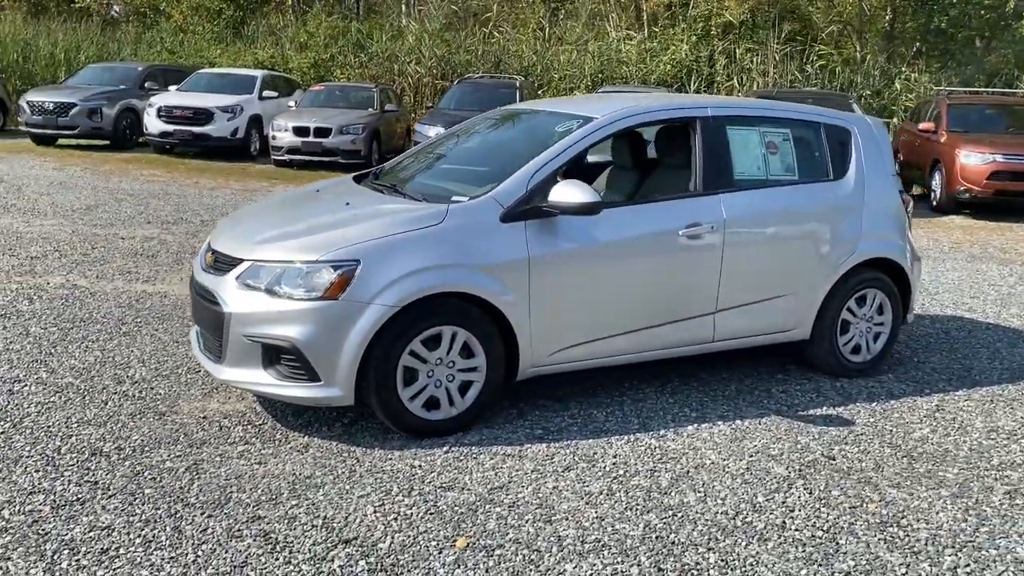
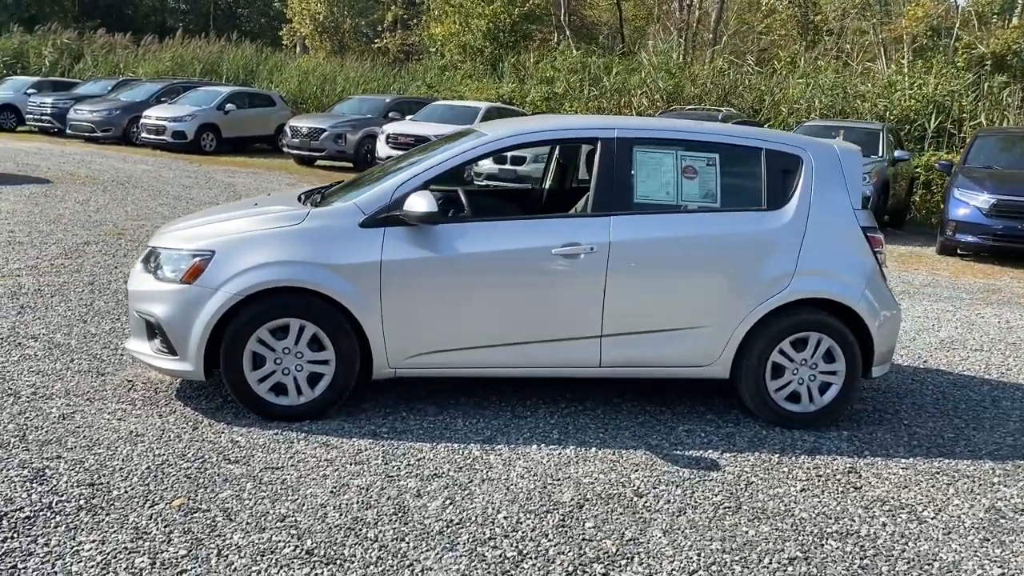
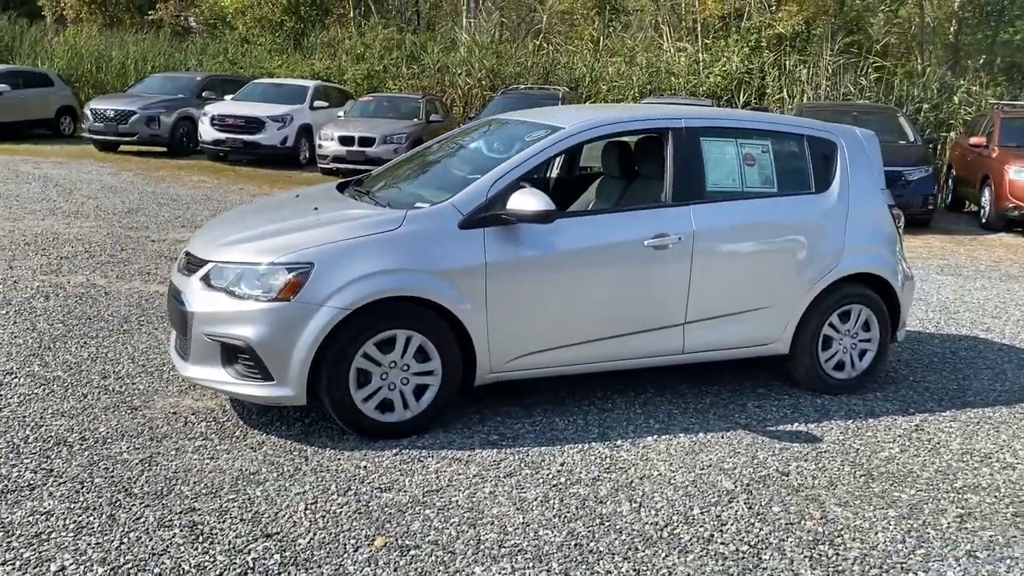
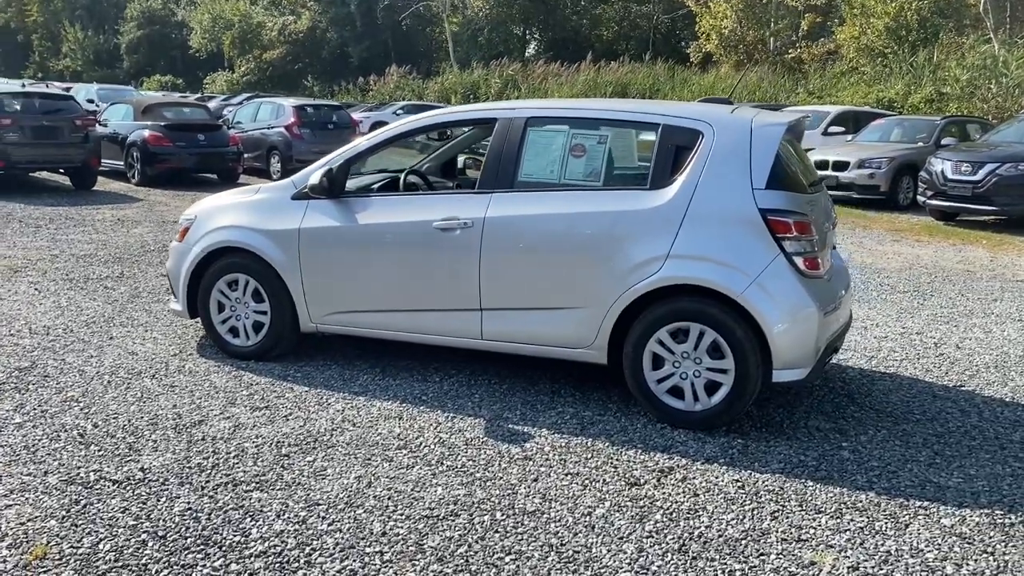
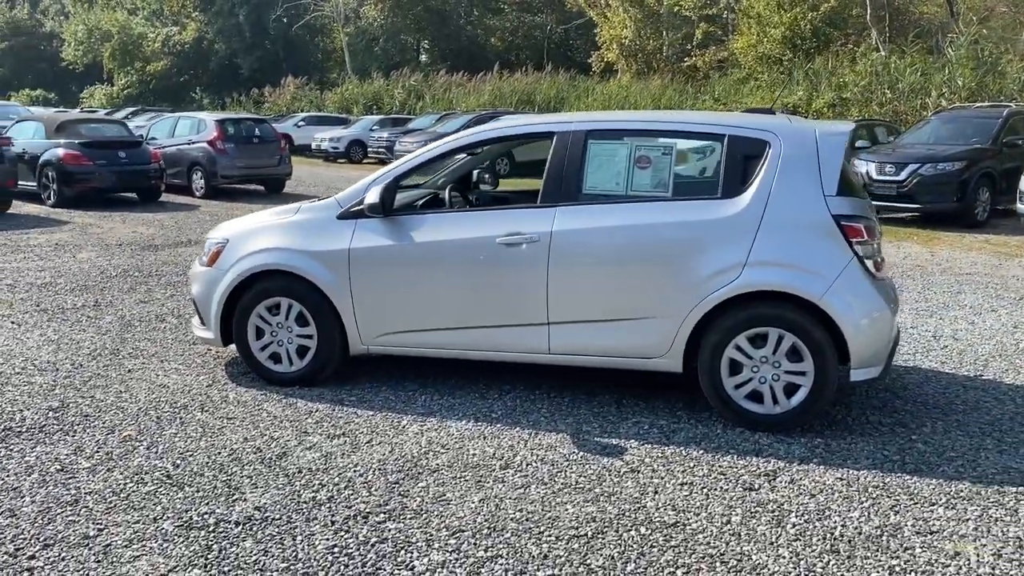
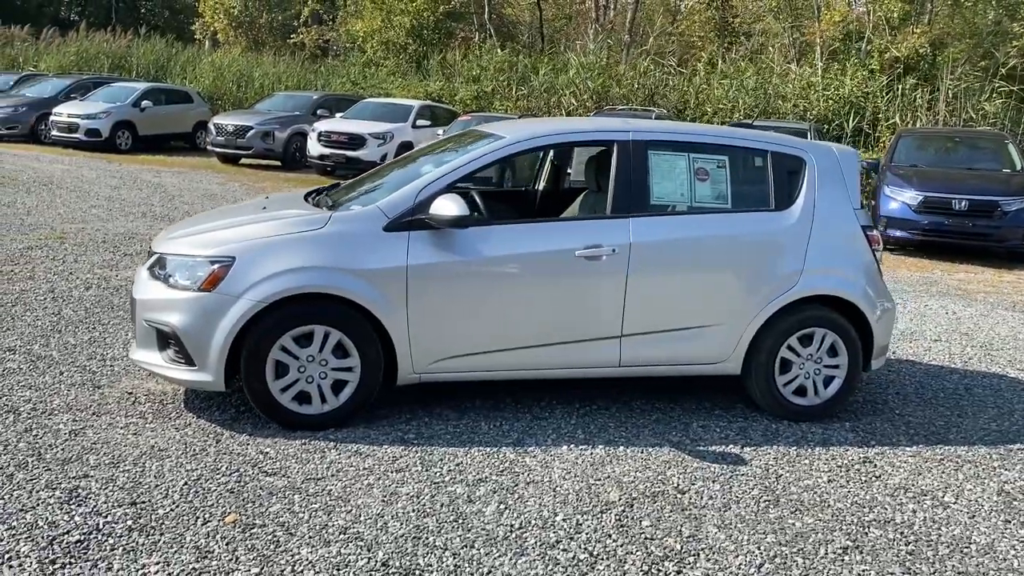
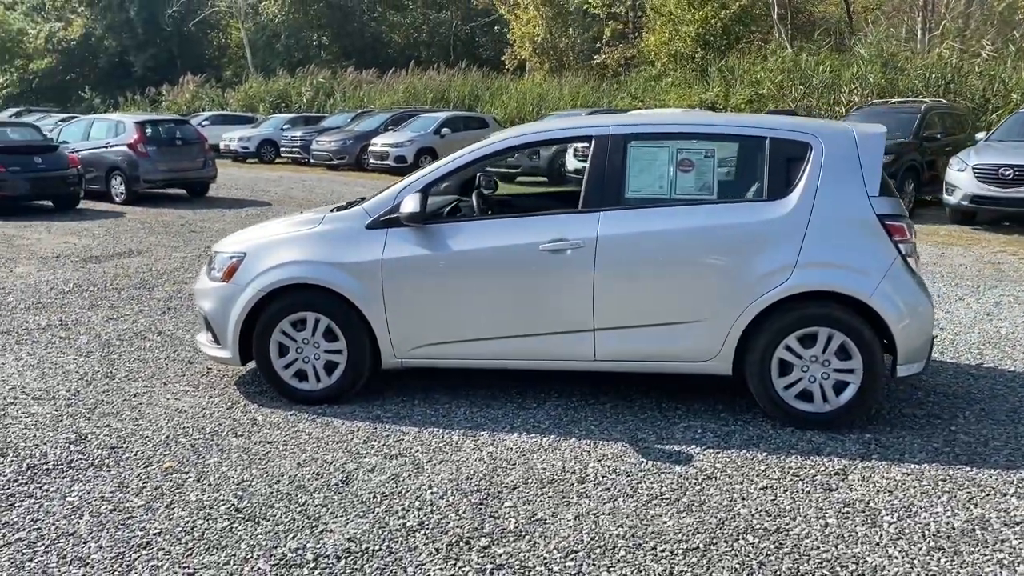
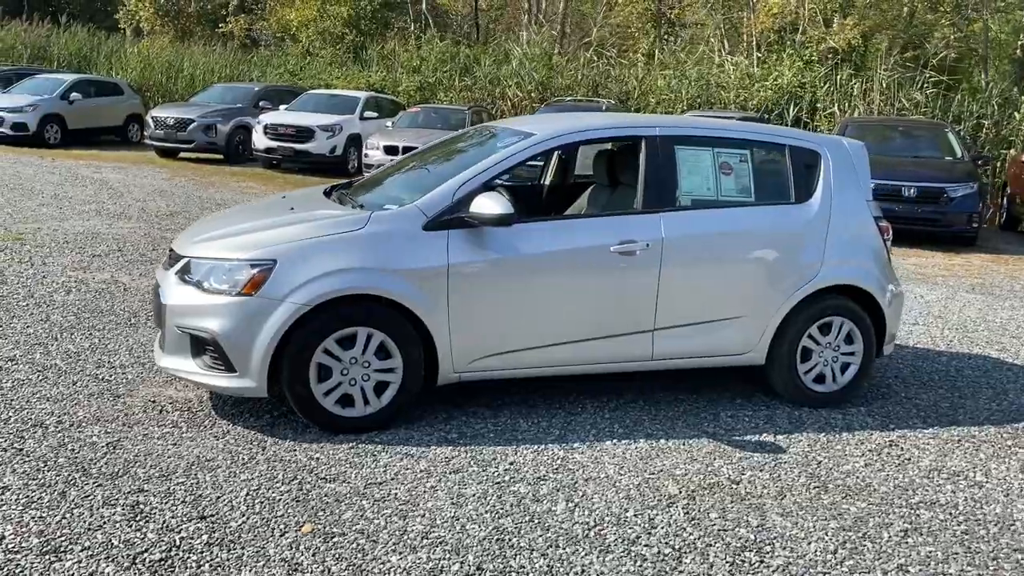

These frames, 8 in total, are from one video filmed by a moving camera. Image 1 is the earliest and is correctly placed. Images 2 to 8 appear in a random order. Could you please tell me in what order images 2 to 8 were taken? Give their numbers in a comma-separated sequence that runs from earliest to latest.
3, 8, 6, 2, 7, 5, 4
